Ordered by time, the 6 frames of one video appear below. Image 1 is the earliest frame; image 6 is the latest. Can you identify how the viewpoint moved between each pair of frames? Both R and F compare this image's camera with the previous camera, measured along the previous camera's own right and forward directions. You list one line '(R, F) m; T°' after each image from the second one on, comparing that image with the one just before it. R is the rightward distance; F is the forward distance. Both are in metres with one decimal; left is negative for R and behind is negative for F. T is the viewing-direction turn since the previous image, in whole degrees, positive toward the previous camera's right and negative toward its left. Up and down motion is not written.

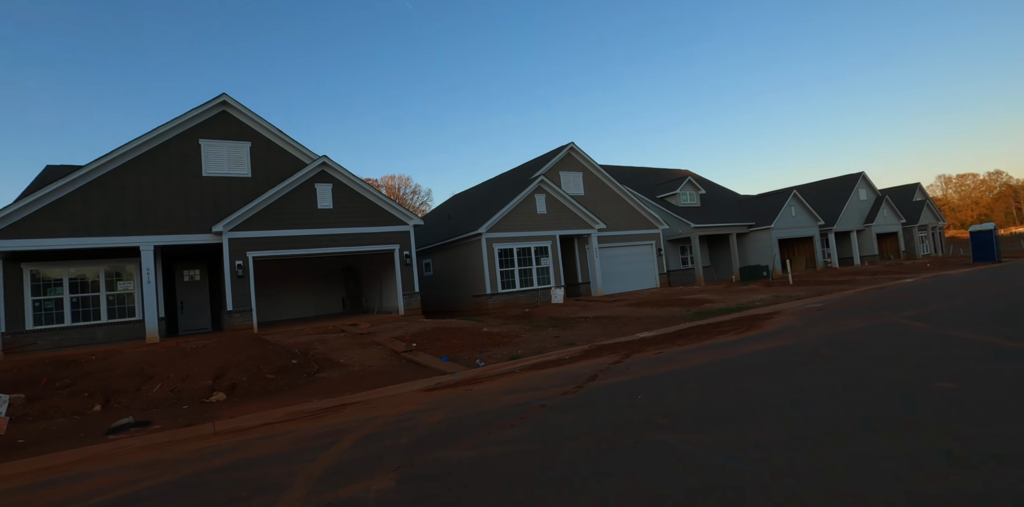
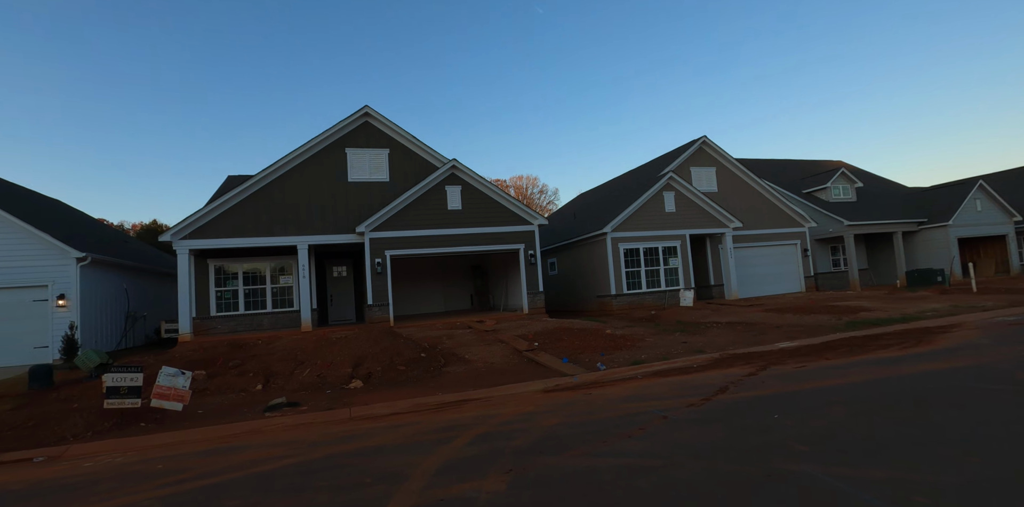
(0.0, +0.4) m; -15°
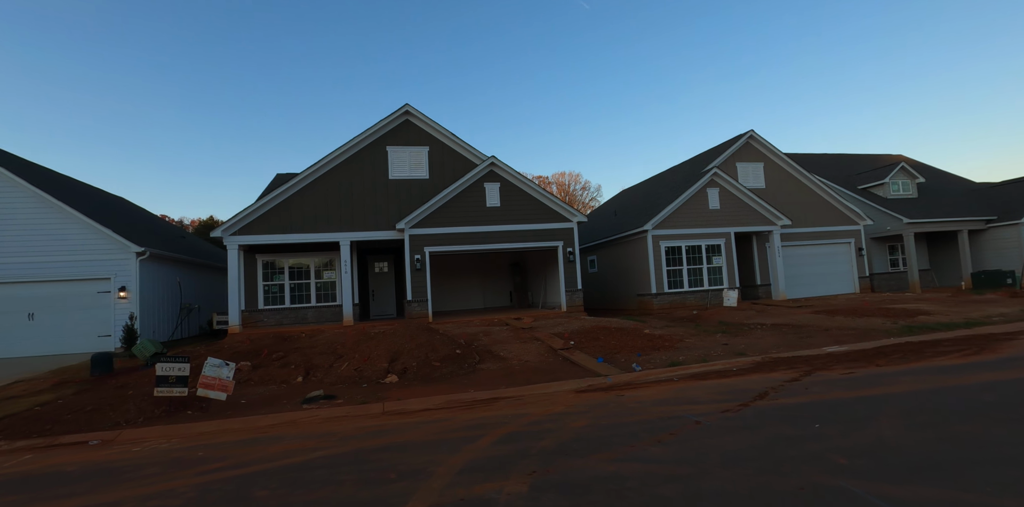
(+0.1, +0.1) m; -5°
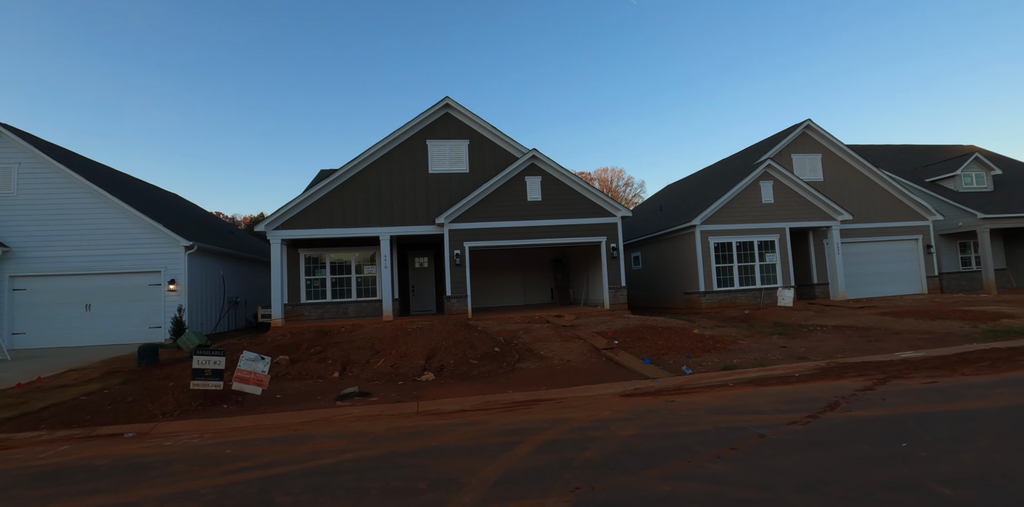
(0.0, +0.4) m; -5°
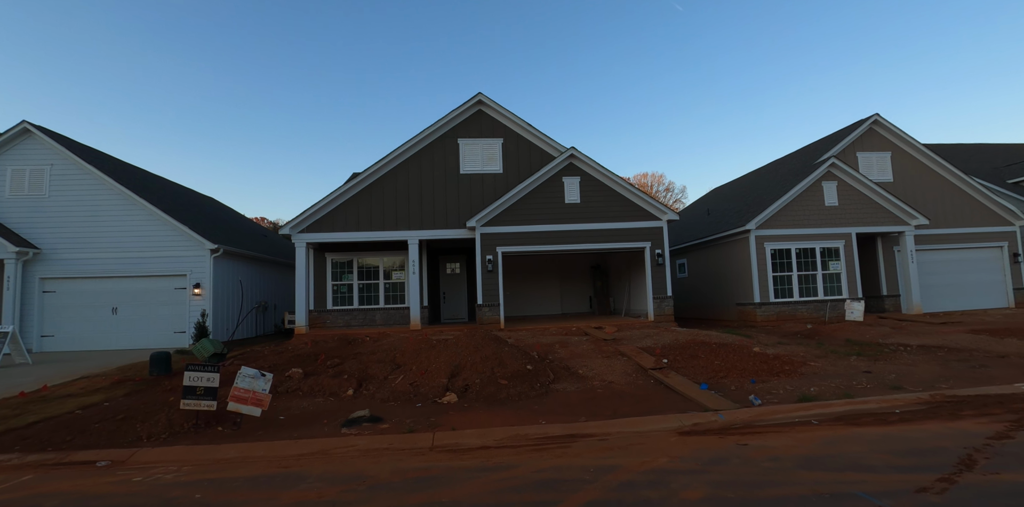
(0.0, +1.1) m; -4°
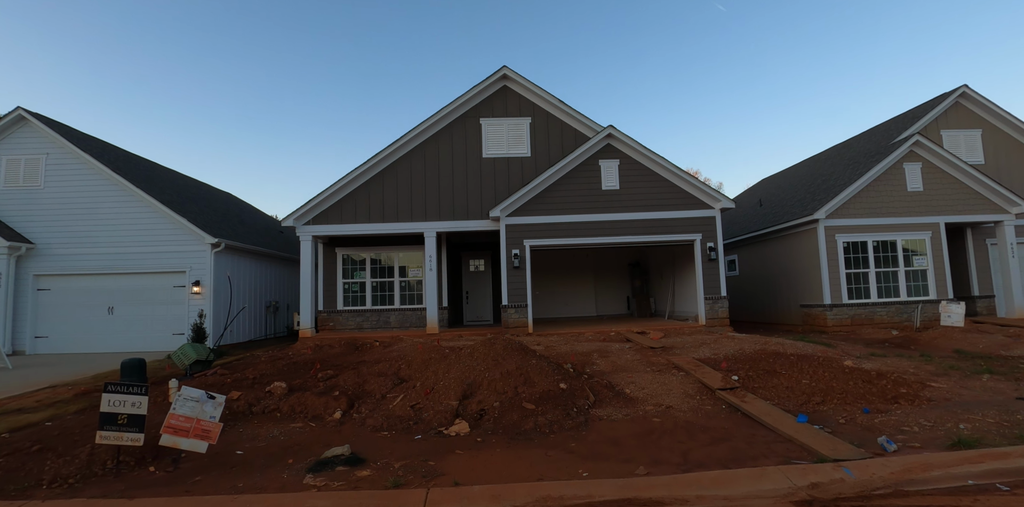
(0.0, +1.7) m; -4°
